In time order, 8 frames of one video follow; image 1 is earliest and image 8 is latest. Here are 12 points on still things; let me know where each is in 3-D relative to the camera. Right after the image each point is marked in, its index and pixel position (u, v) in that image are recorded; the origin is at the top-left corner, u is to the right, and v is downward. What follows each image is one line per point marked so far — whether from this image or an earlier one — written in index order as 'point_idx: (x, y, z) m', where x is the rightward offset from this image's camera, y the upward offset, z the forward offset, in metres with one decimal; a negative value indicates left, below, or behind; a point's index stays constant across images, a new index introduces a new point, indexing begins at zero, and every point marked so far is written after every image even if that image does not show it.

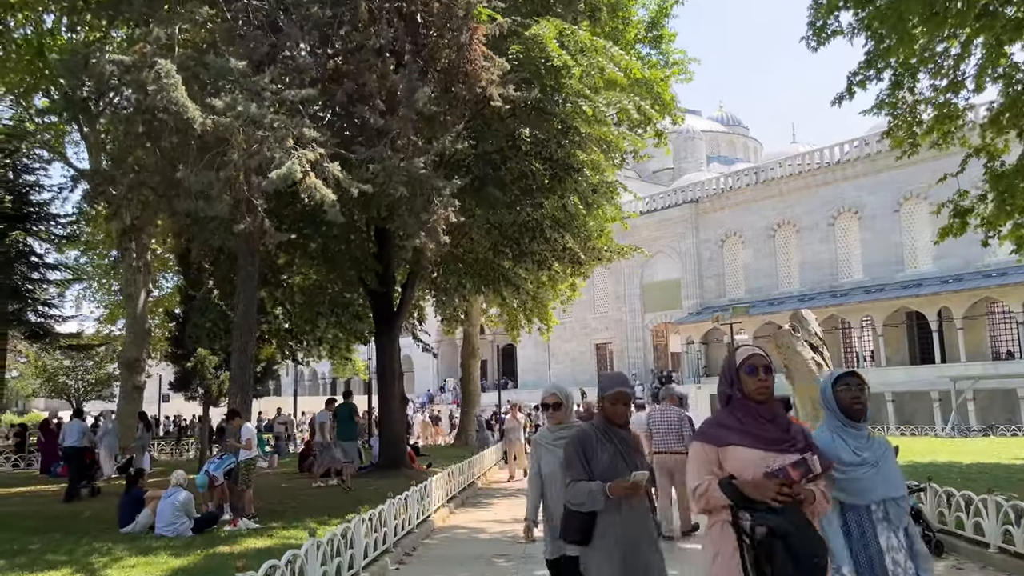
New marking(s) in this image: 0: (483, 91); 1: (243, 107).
0: (-0.4, +2.8, +11.5) m
1: (-2.9, +2.0, +8.8) m
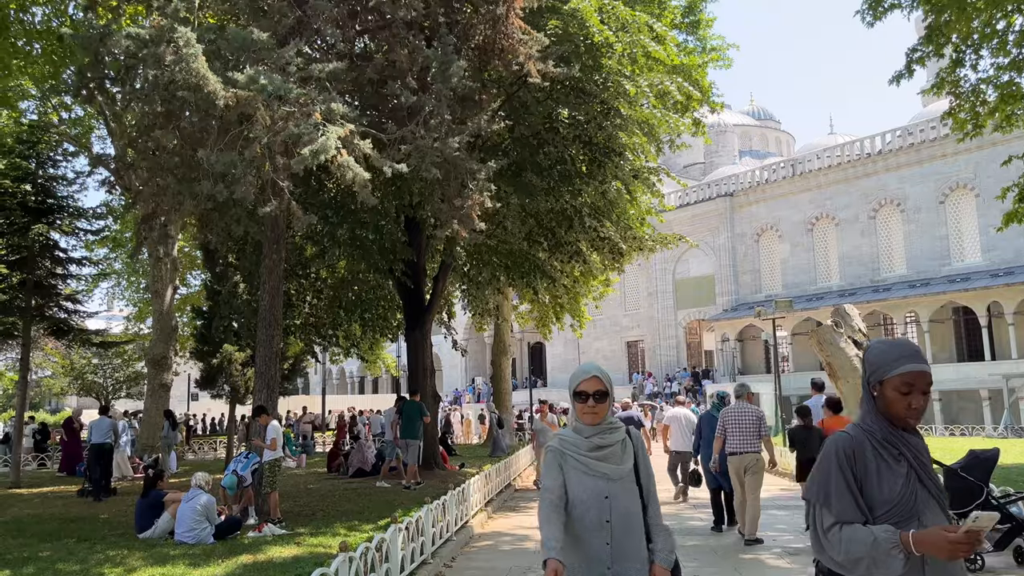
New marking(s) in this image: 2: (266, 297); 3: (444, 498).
0: (+0.1, +2.9, +10.8) m
1: (-2.5, +2.1, +8.2) m
2: (-3.2, -0.1, +10.5) m
3: (-0.7, -2.0, +7.9) m
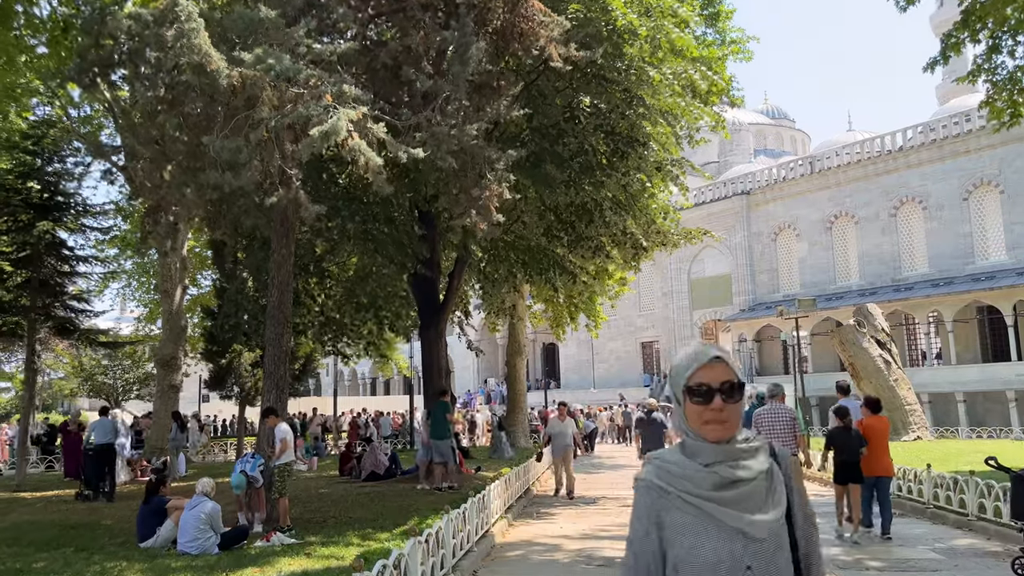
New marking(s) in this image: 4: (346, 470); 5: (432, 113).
0: (+0.4, +3.0, +10.3) m
1: (-2.2, +2.1, +7.7) m
2: (-2.9, -0.1, +10.0) m
3: (-0.4, -2.0, +7.4) m
4: (-3.2, -3.5, +15.8) m
5: (-0.9, +2.0, +9.4) m
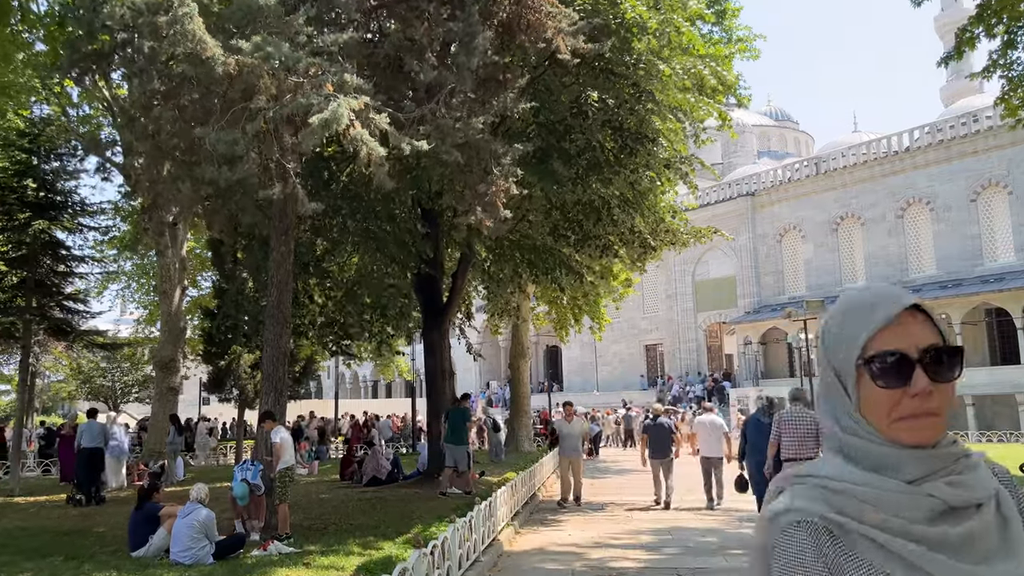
0: (+0.4, +3.0, +10.0) m
1: (-2.2, +2.2, +7.3) m
2: (-2.8, 0.0, +9.7) m
3: (-0.4, -2.0, +7.1) m
4: (-3.1, -3.5, +15.5) m
5: (-0.8, +2.0, +9.1) m
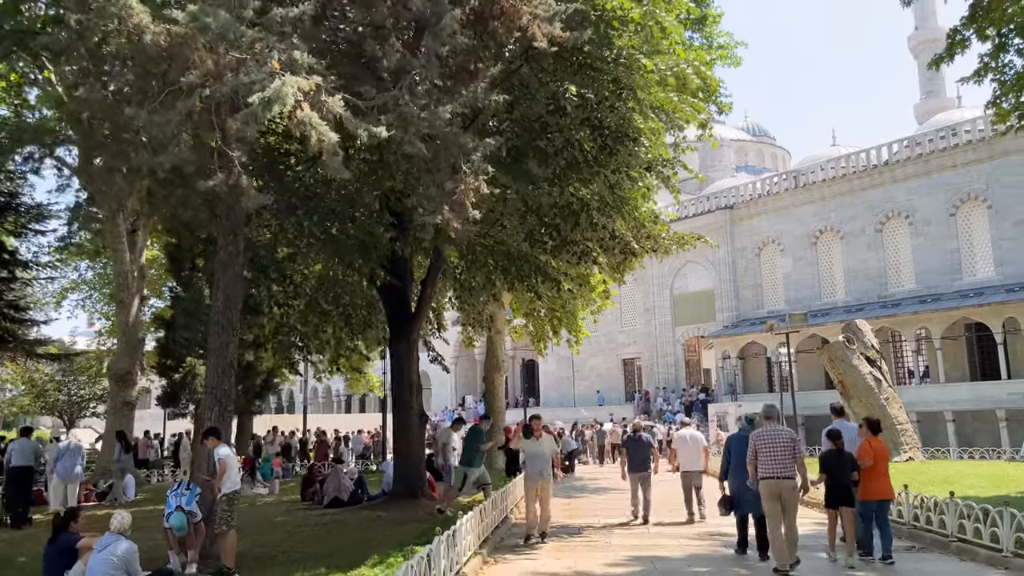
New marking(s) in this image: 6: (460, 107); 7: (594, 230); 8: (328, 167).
0: (+0.1, +2.9, +9.2) m
1: (-2.4, +2.2, +6.5) m
2: (-3.2, -0.1, +8.8) m
3: (-0.6, -2.0, +6.2) m
4: (-3.6, -3.7, +14.5) m
5: (-1.1, +2.0, +8.3) m
6: (-0.6, +1.9, +8.7) m
7: (+1.3, +0.9, +12.7) m
8: (-1.6, +1.0, +7.0) m
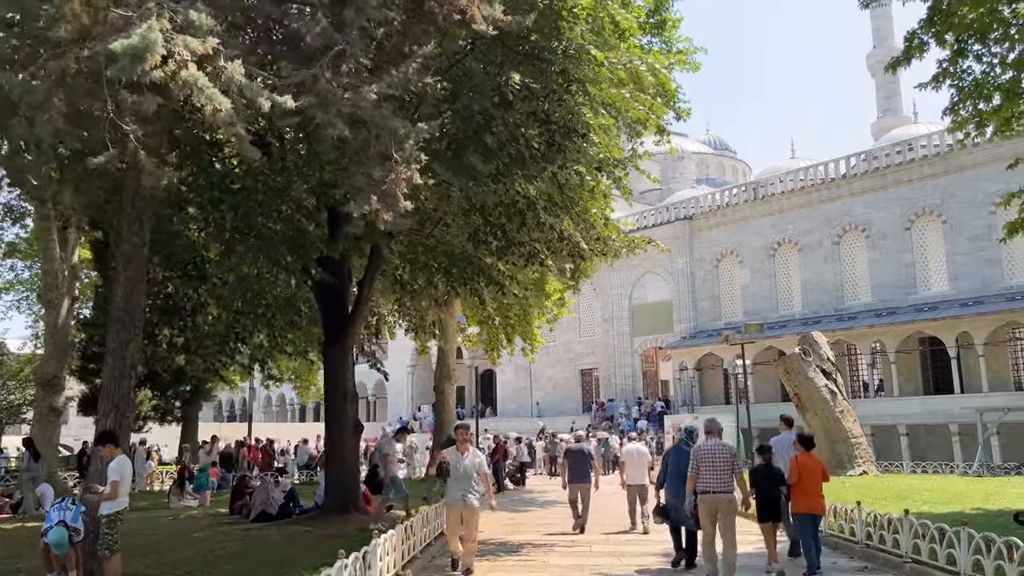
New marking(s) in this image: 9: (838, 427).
0: (-0.5, +2.9, +8.6) m
1: (-3.0, +2.2, +5.8) m
2: (-3.9, 0.0, +8.0) m
3: (-1.2, -1.9, +5.5) m
4: (-4.6, -3.7, +13.6) m
5: (-1.8, +2.0, +7.6) m
6: (-1.2, +2.0, +8.0) m
7: (+0.4, +0.8, +12.1) m
8: (-2.2, +1.1, +6.3) m
9: (+8.0, -3.4, +19.9) m
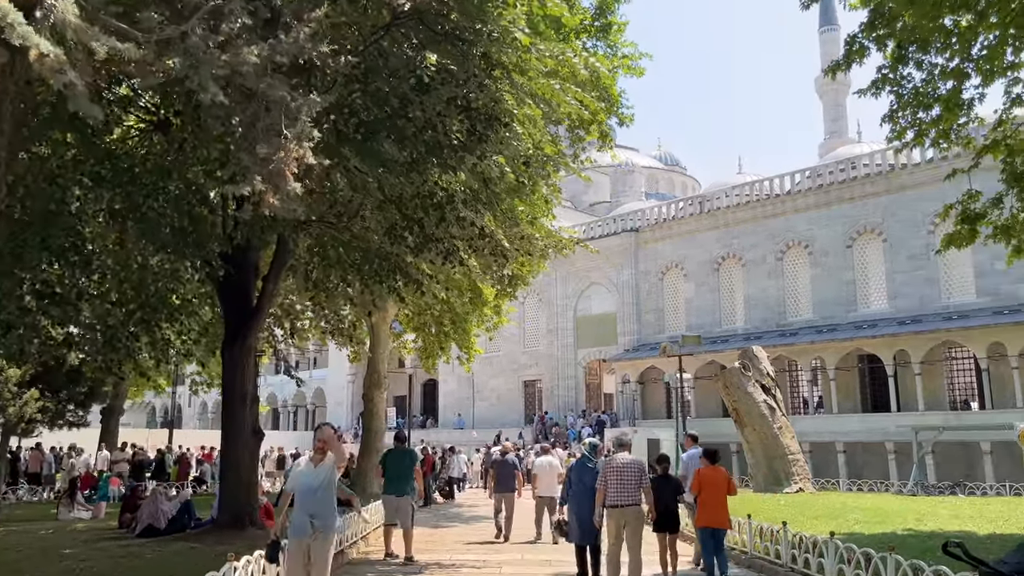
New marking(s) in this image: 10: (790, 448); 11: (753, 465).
0: (-1.4, +3.0, +7.8) m
1: (-3.7, +2.4, +4.8) m
2: (-4.8, +0.1, +7.0) m
3: (-2.0, -1.8, +4.6) m
4: (-6.0, -3.6, +12.5) m
5: (-2.6, +2.1, +6.7) m
6: (-2.1, +2.1, +7.2) m
7: (-0.7, +0.8, +11.3) m
8: (-2.9, +1.2, +5.3) m
9: (+6.3, -3.7, +19.5) m
10: (+6.7, -3.9, +19.8) m
11: (+5.8, -4.3, +19.7) m
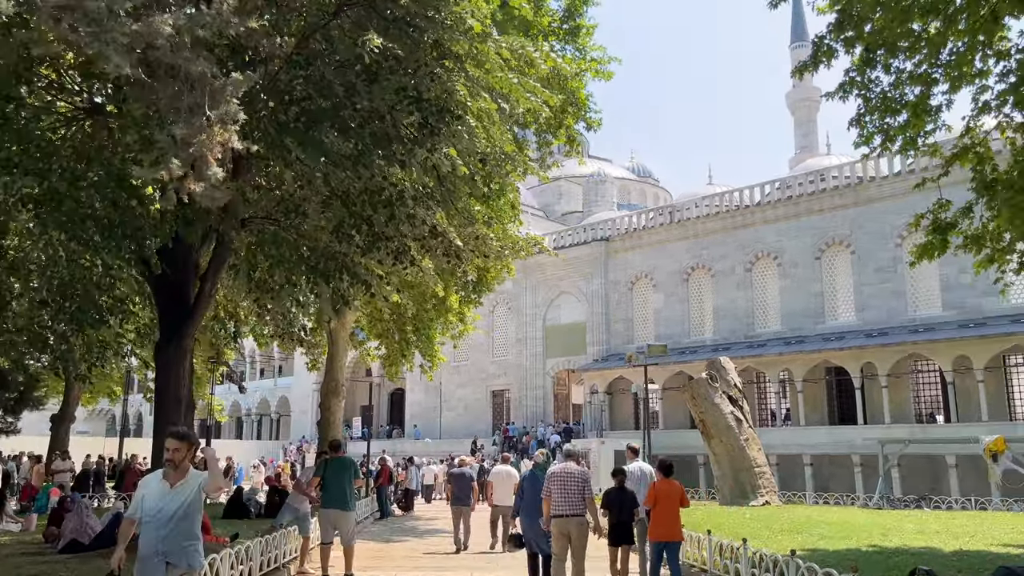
0: (-1.9, +3.0, +7.3) m
1: (-4.1, +2.5, +4.2) m
2: (-5.2, +0.2, +6.3) m
3: (-2.5, -1.7, +3.9) m
4: (-6.7, -3.5, +11.7) m
5: (-3.1, +2.2, +6.1) m
6: (-2.5, +2.1, +6.6) m
7: (-1.3, +0.8, +10.7) m
8: (-3.3, +1.3, +4.7) m
9: (+5.3, -3.9, +19.1) m
10: (+5.8, -4.1, +19.4) m
11: (+4.9, -4.5, +19.3) m
